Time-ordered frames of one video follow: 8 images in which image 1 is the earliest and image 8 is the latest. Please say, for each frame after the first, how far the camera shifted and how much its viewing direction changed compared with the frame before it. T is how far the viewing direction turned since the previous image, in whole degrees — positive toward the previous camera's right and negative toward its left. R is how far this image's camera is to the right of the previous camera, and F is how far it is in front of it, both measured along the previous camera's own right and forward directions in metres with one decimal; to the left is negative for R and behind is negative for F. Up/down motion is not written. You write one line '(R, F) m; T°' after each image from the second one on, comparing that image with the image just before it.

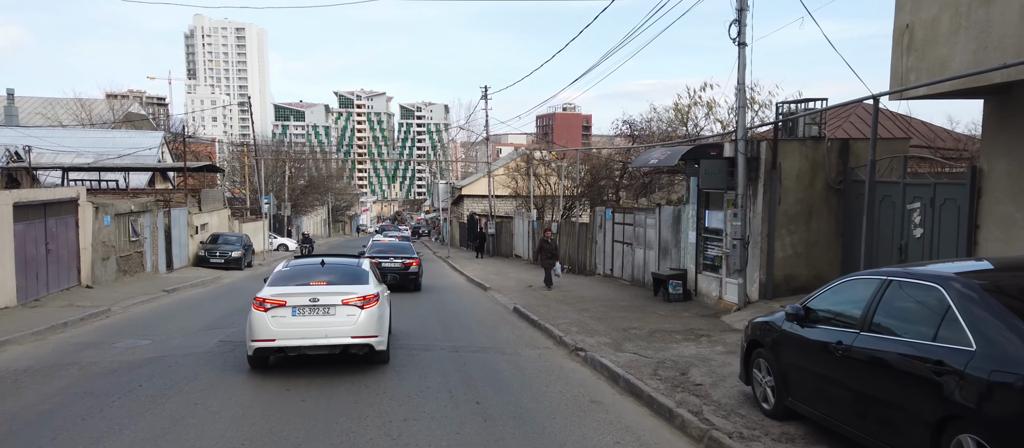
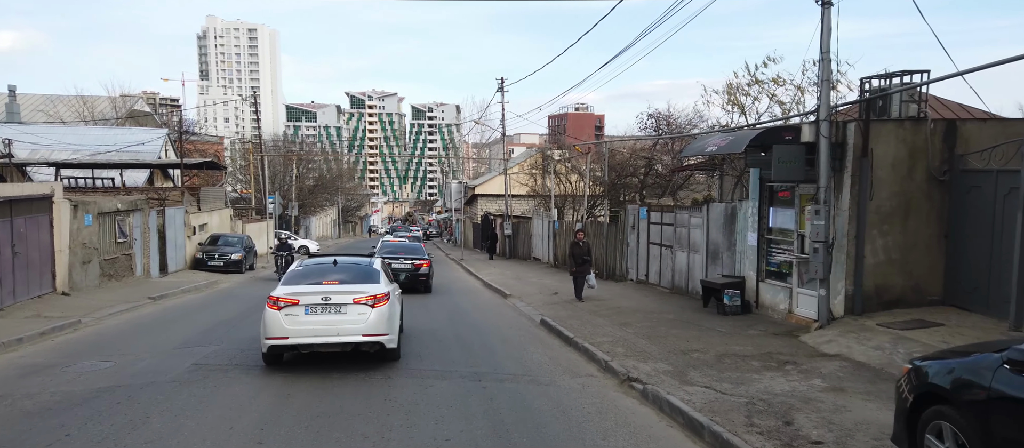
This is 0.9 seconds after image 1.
(-0.3, +1.9) m; -1°
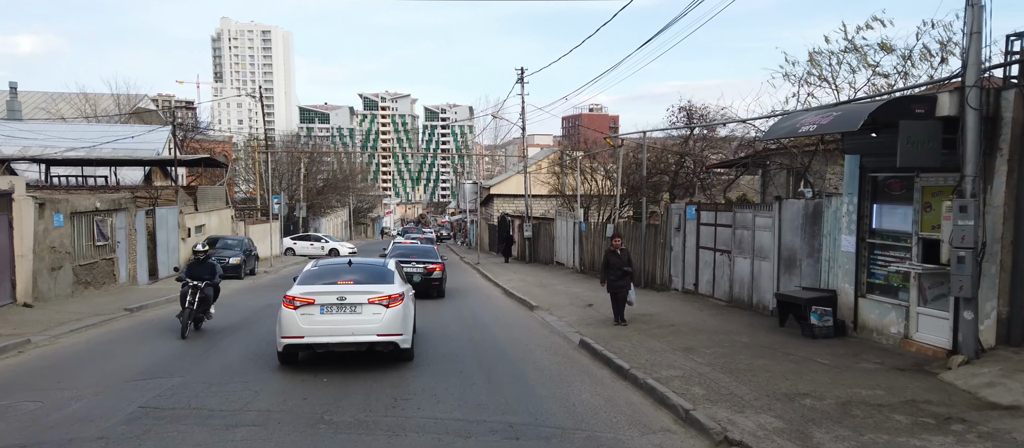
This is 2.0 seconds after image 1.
(-0.3, +2.2) m; -1°
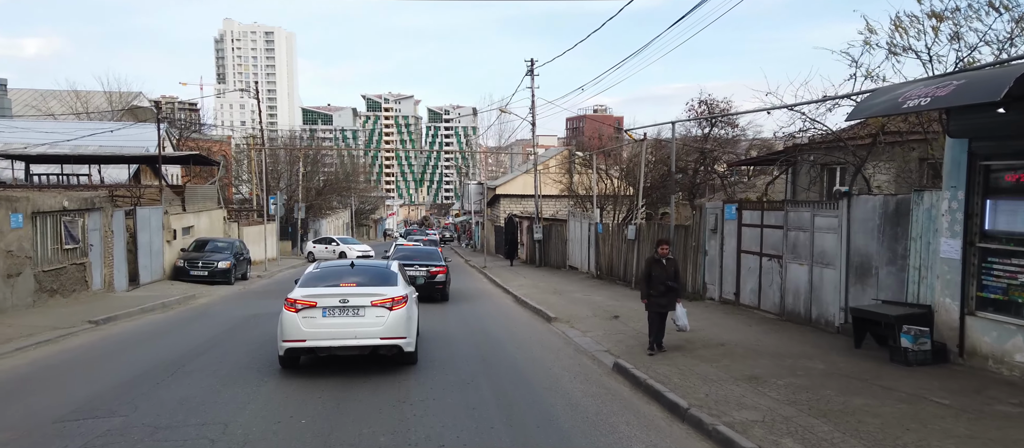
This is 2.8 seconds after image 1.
(-0.2, +1.7) m; 0°
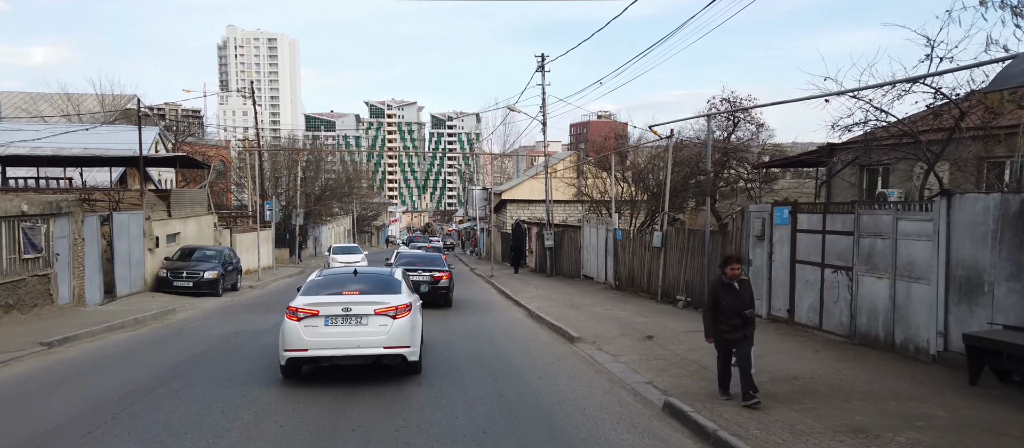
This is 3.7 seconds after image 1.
(-0.2, +1.7) m; 0°
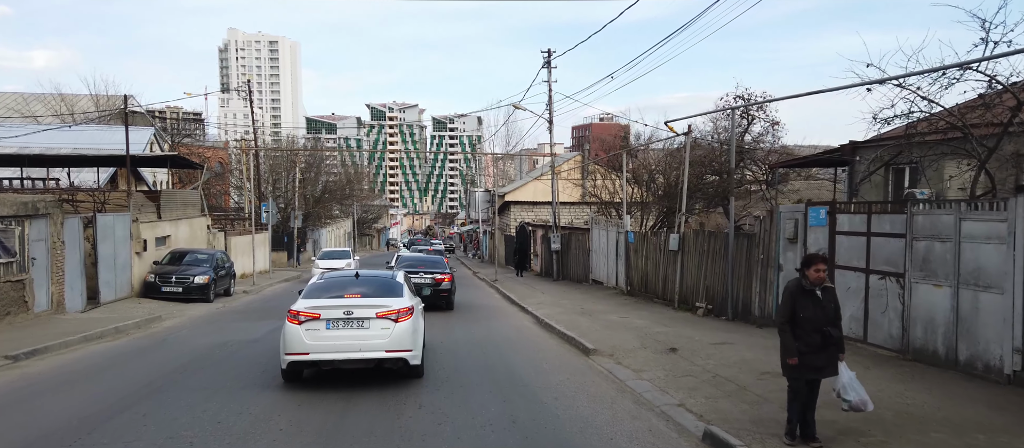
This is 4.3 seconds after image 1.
(-0.1, +1.0) m; 0°
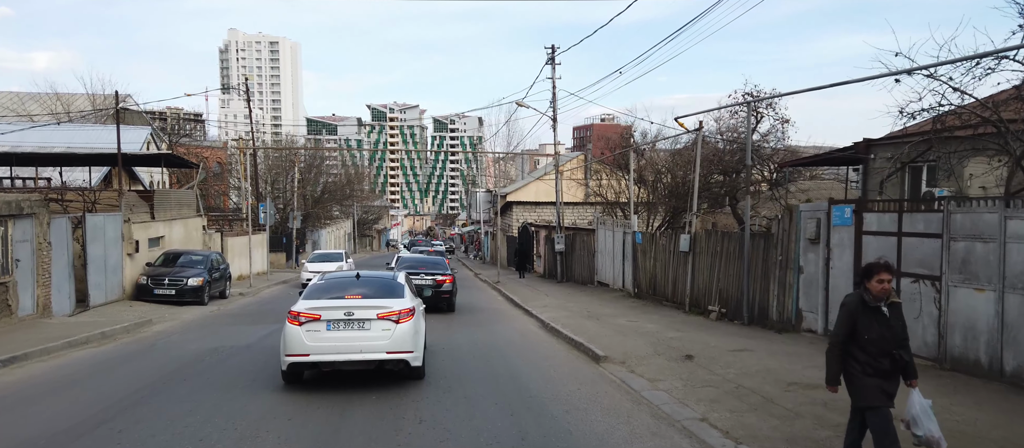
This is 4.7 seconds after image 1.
(-0.1, +0.6) m; 0°
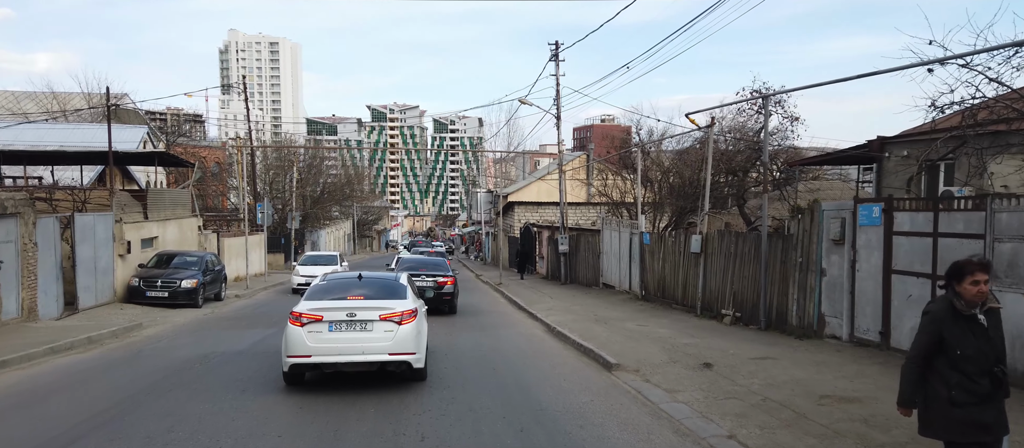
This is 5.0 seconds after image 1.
(-0.1, +0.6) m; 0°
